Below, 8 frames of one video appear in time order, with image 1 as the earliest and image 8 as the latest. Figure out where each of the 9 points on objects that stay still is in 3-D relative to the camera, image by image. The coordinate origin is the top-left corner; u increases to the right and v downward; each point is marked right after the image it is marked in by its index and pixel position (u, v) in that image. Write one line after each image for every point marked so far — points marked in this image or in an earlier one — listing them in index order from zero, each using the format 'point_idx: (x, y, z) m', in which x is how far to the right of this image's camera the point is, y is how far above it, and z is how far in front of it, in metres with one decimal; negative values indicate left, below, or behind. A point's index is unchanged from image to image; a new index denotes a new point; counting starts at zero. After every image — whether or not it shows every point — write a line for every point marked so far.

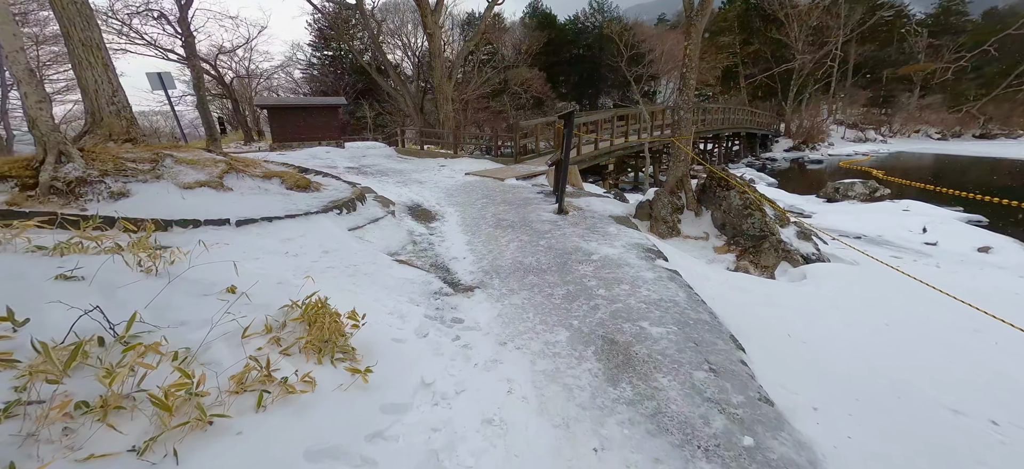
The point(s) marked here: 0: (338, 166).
0: (-5.2, +2.0, +12.4) m
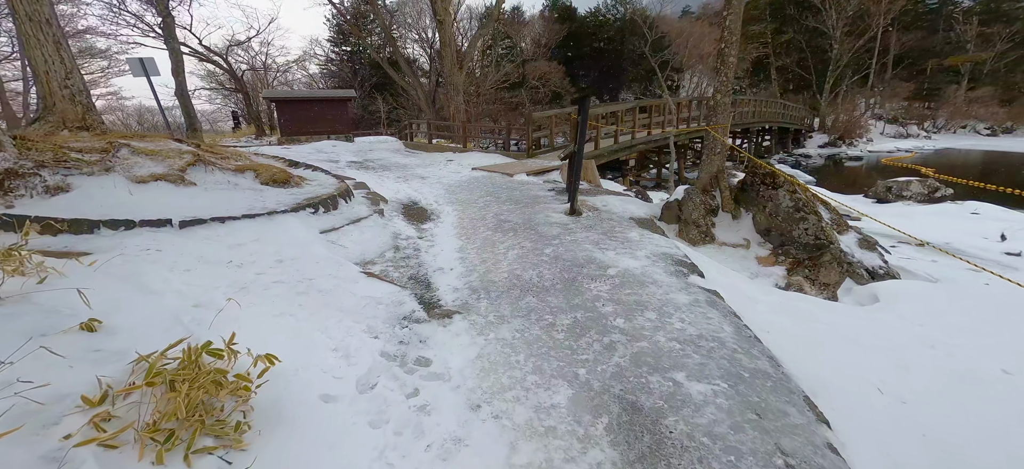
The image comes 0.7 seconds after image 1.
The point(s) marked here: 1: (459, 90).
0: (-4.8, +2.1, +11.8) m
1: (-2.0, +5.3, +15.5) m
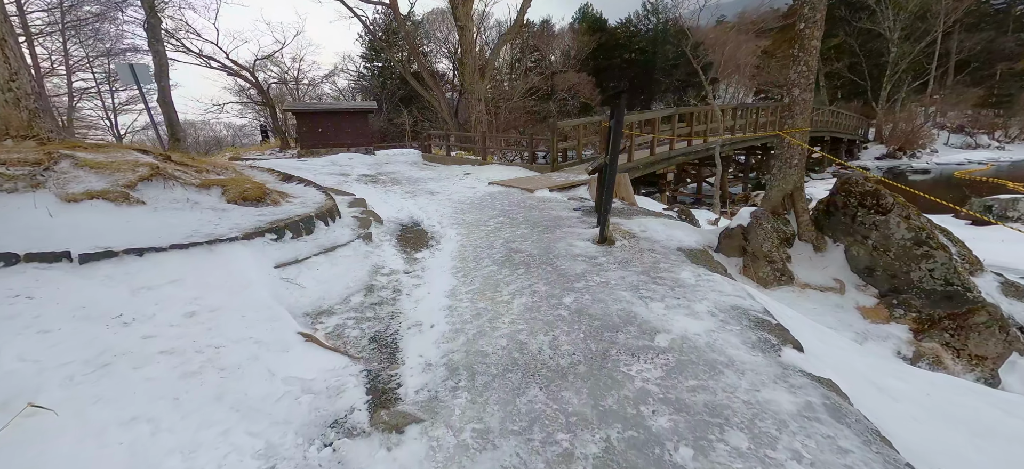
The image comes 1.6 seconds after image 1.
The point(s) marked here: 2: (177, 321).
0: (-4.2, +1.6, +11.0) m
1: (-1.1, +4.7, +14.6) m
2: (-2.0, -0.5, +2.5) m
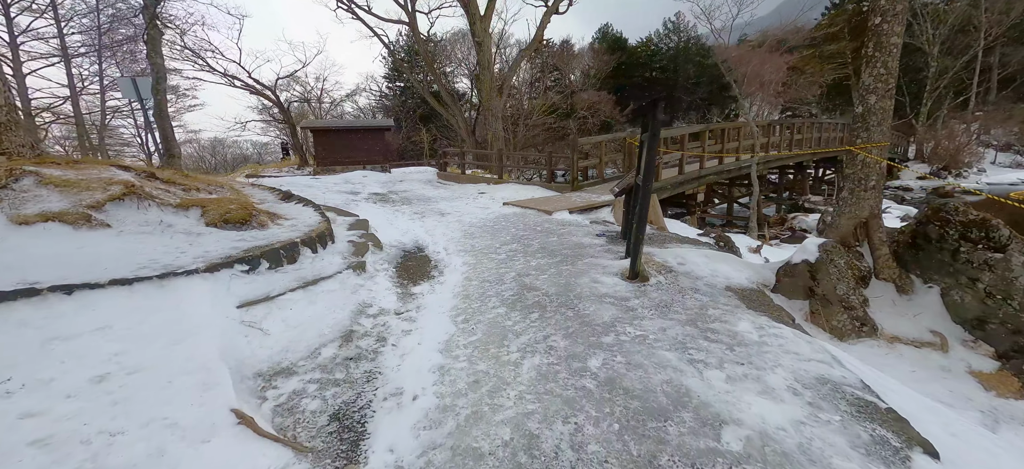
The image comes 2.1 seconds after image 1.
0: (-3.8, +1.1, +10.6) m
1: (-0.4, +4.0, +14.2) m
2: (-2.0, -0.7, +1.9) m
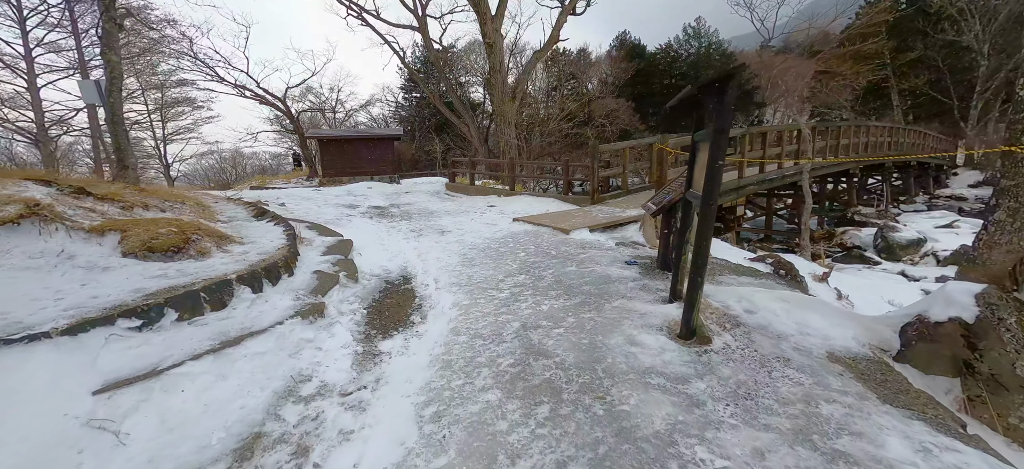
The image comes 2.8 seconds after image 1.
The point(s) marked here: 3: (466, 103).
0: (-3.5, +0.7, +9.7) m
1: (0.0, +3.5, +13.3) m
2: (-2.0, -0.9, +0.9) m
3: (-2.2, +6.3, +20.0) m
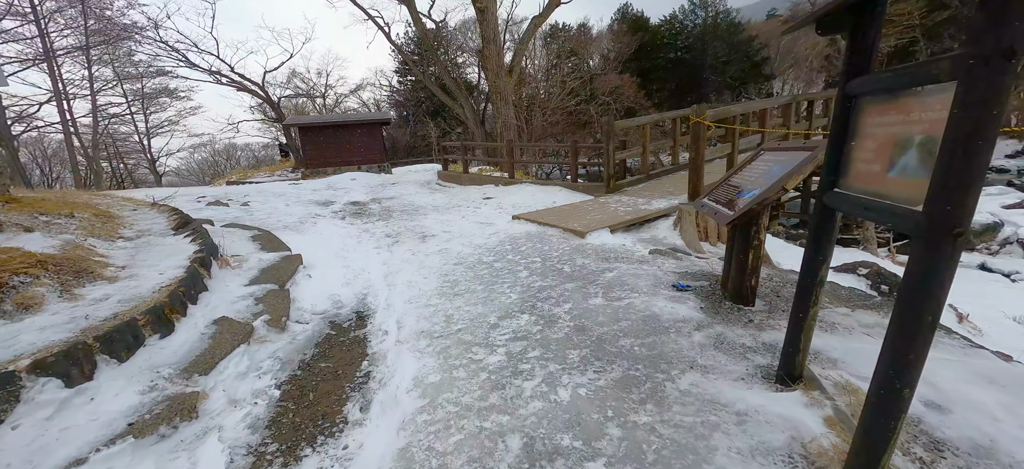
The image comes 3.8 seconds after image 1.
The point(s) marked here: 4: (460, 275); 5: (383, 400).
0: (-3.5, +0.7, +8.4) m
1: (-0.1, +3.7, +11.8) m
2: (-2.0, -1.2, -0.3) m
3: (-2.3, +6.7, +18.5) m
4: (-0.4, -0.3, +3.5) m
5: (-0.6, -0.8, +2.0) m
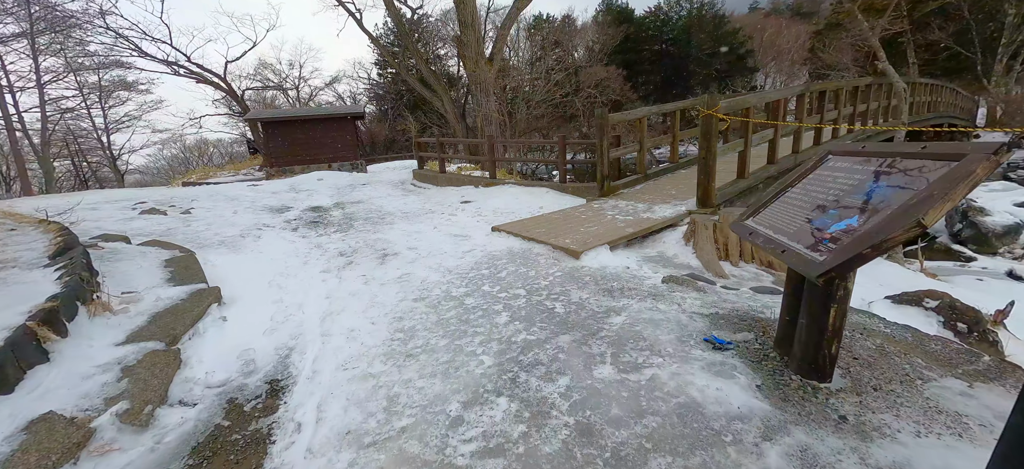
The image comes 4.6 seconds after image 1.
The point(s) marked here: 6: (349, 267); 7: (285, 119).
0: (-3.8, +0.5, +7.5) m
1: (-0.6, +3.7, +10.9) m
2: (-2.1, -1.5, -1.2) m
3: (-3.0, +6.7, +17.4) m
4: (-0.6, -0.5, +2.7) m
5: (-0.7, -1.0, +1.2) m
6: (-1.5, -0.3, +4.0) m
7: (-7.5, +3.8, +13.8) m
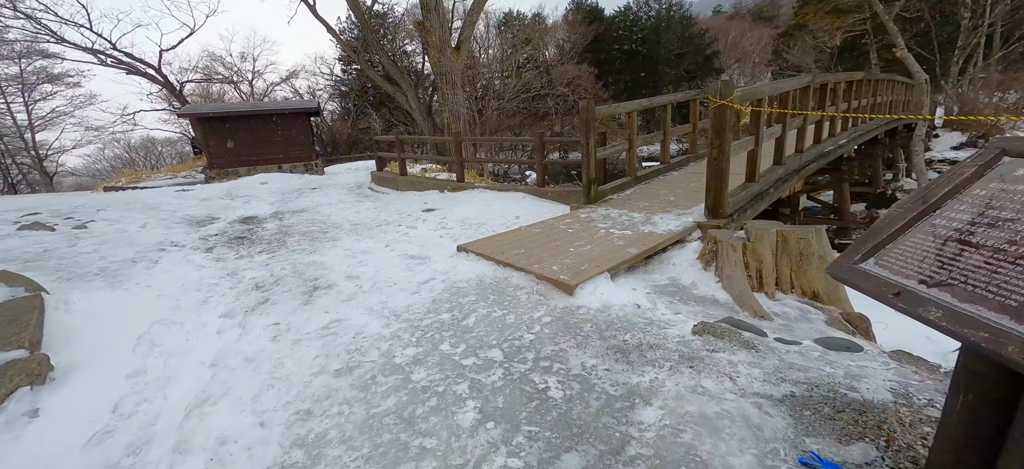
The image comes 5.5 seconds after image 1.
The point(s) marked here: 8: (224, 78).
0: (-4.3, +0.3, +6.3) m
1: (-1.3, +3.5, +9.9) m
2: (-1.9, -1.7, -2.2) m
3: (-4.2, +6.5, +16.3) m
4: (-0.7, -0.7, +1.7) m
5: (-0.7, -1.2, +0.2) m
6: (-1.7, -0.5, +2.9) m
7: (-8.4, +3.5, +12.3) m
8: (-13.8, +7.5, +19.9) m
